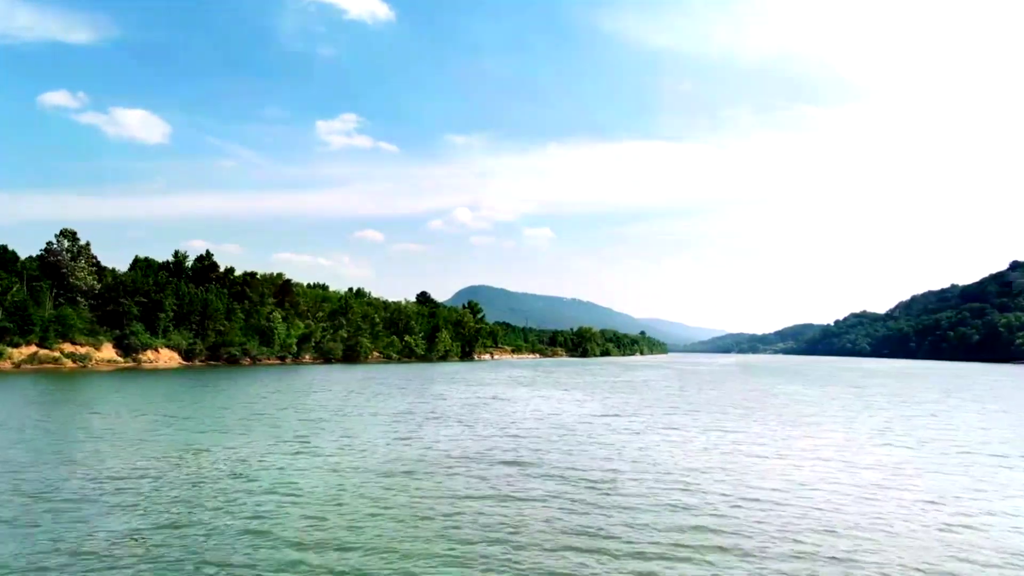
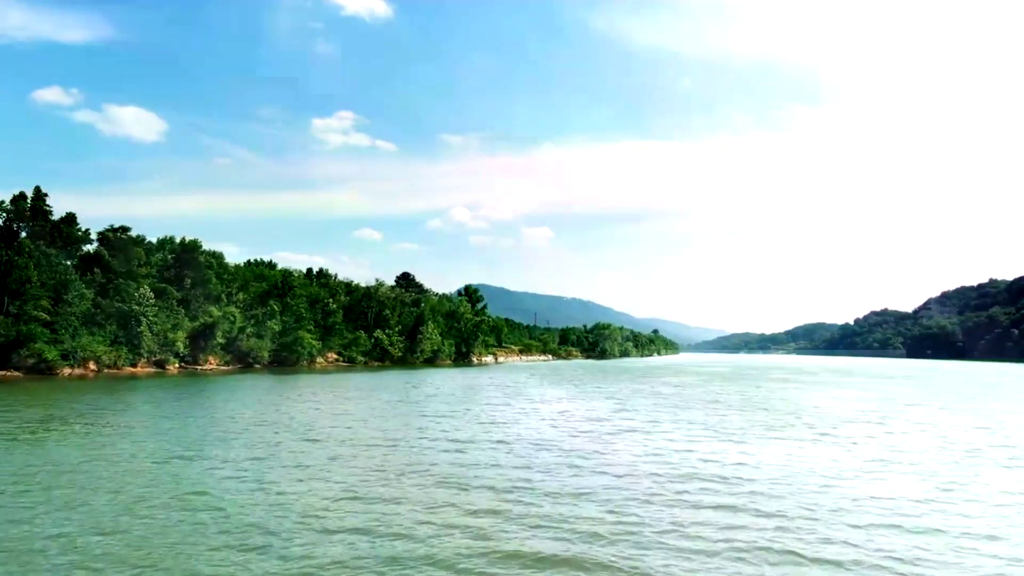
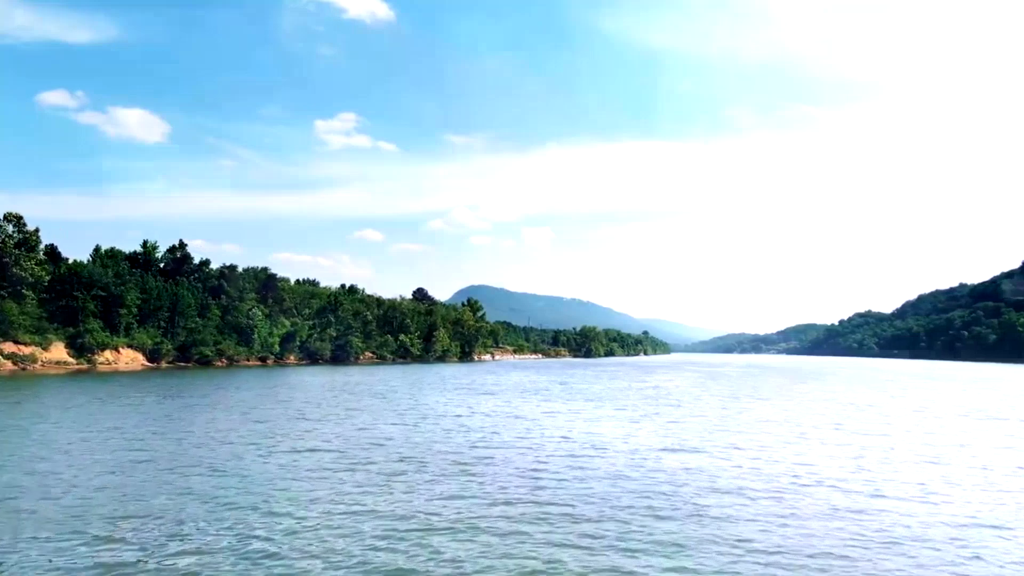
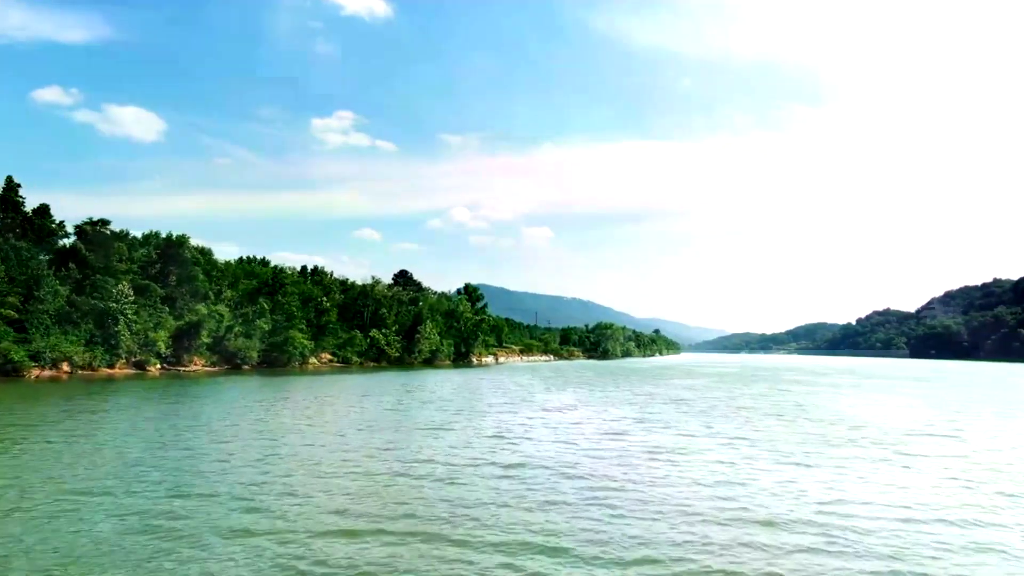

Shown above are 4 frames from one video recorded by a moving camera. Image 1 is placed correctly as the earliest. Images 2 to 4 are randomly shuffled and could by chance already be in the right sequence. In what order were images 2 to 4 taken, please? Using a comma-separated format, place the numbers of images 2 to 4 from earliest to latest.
3, 2, 4
